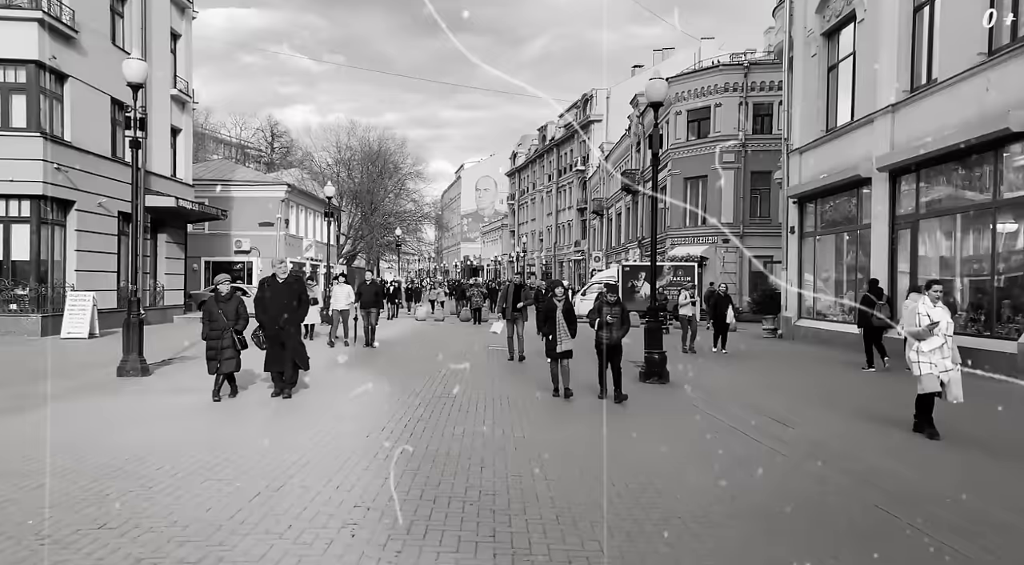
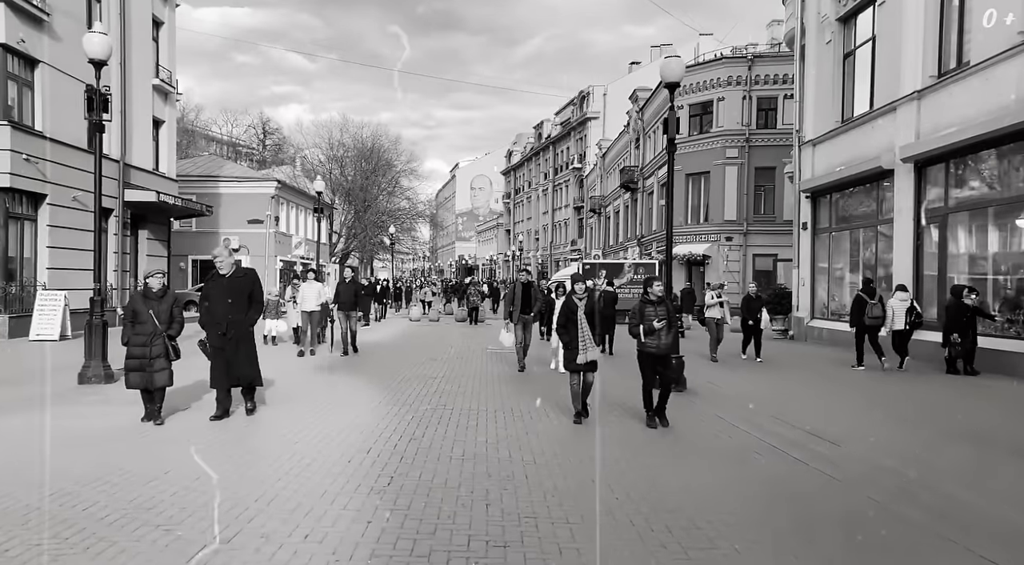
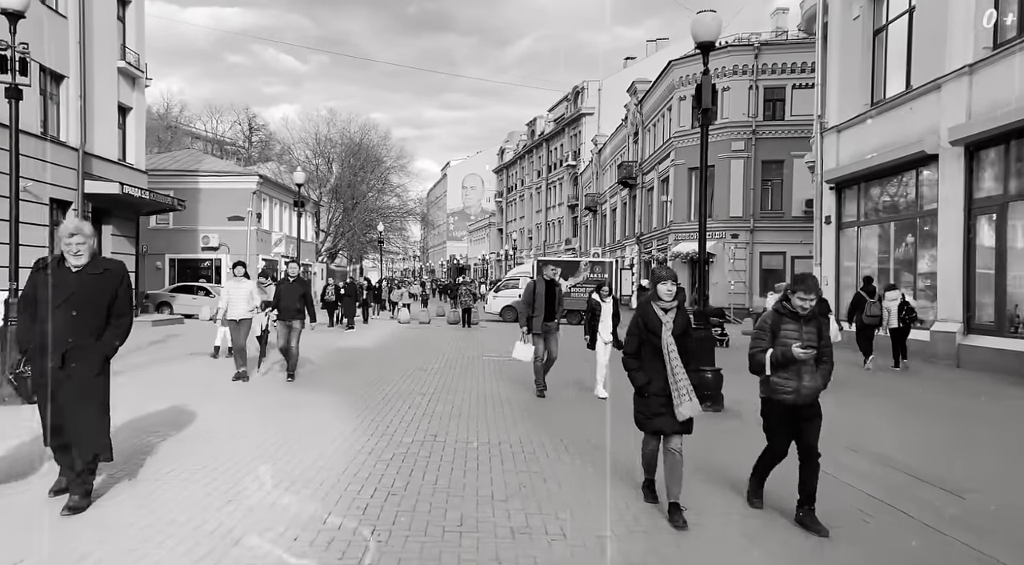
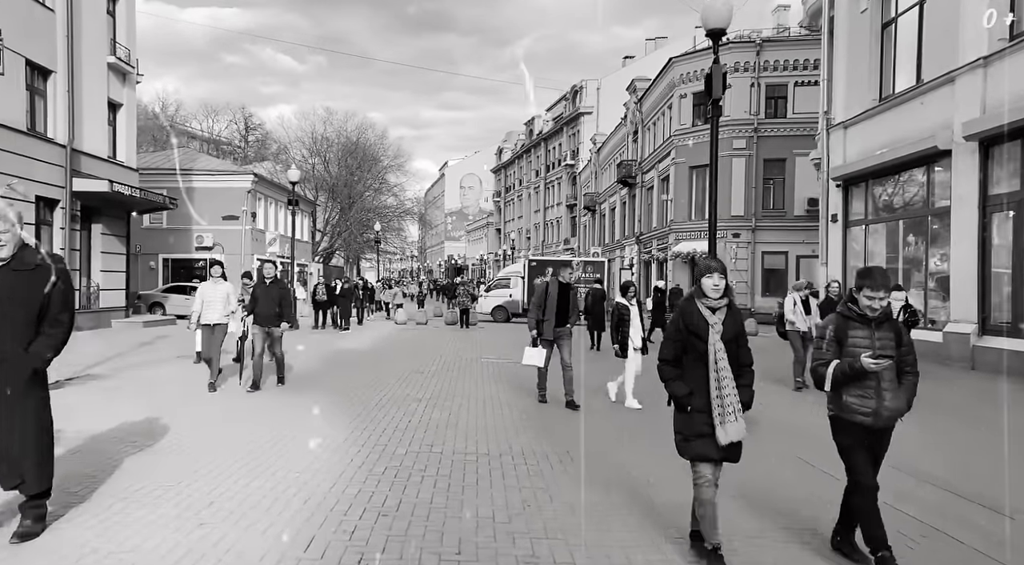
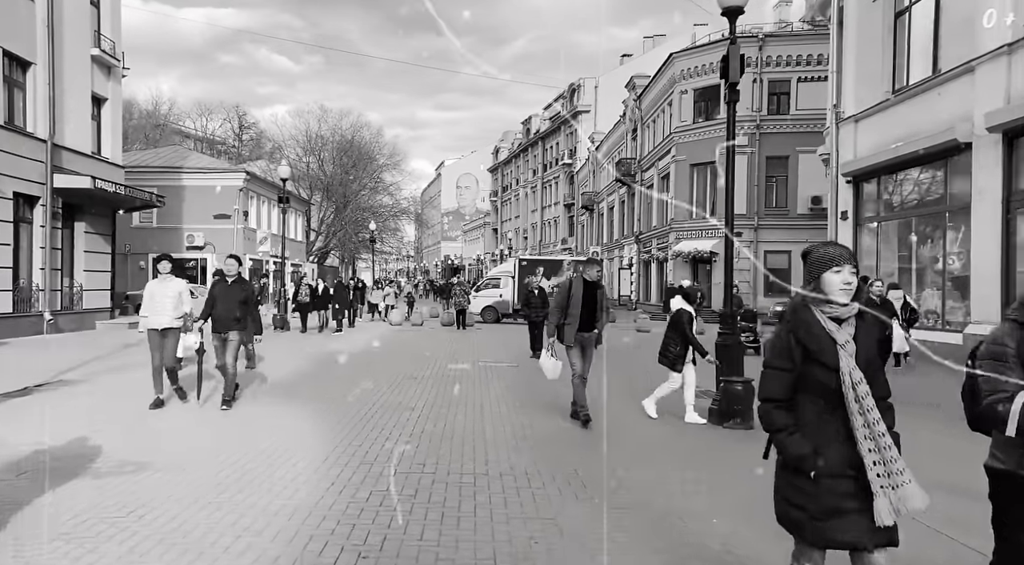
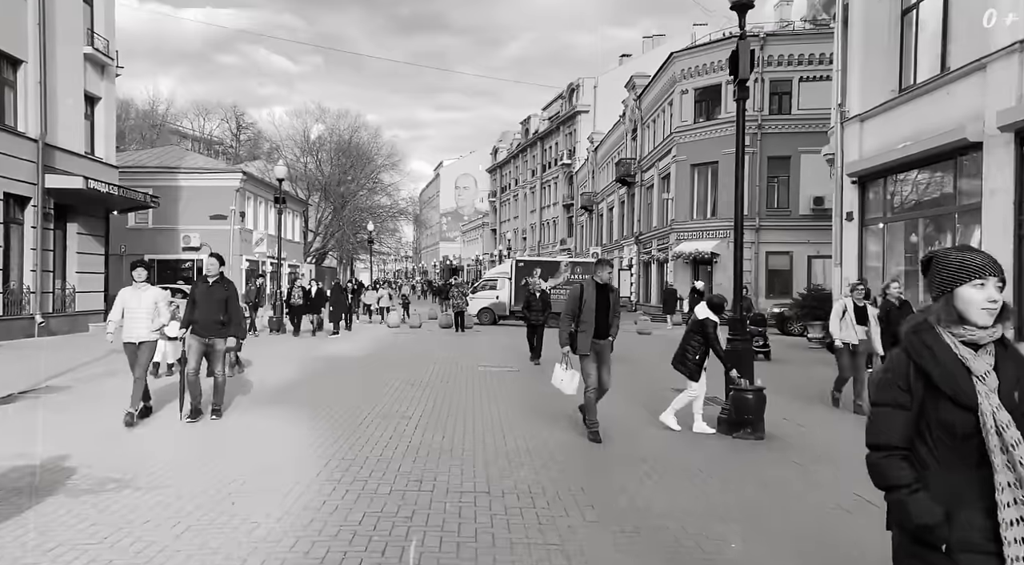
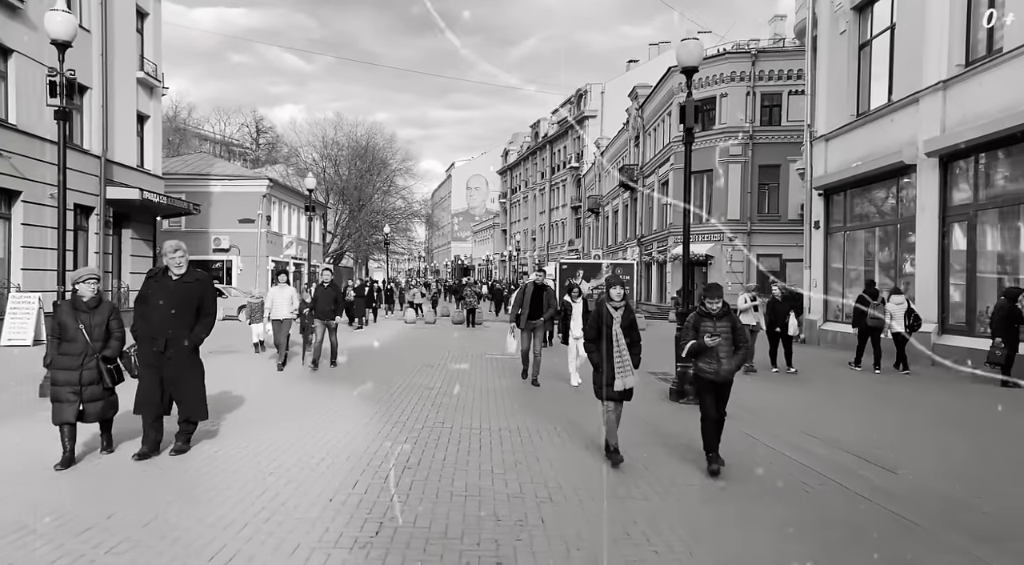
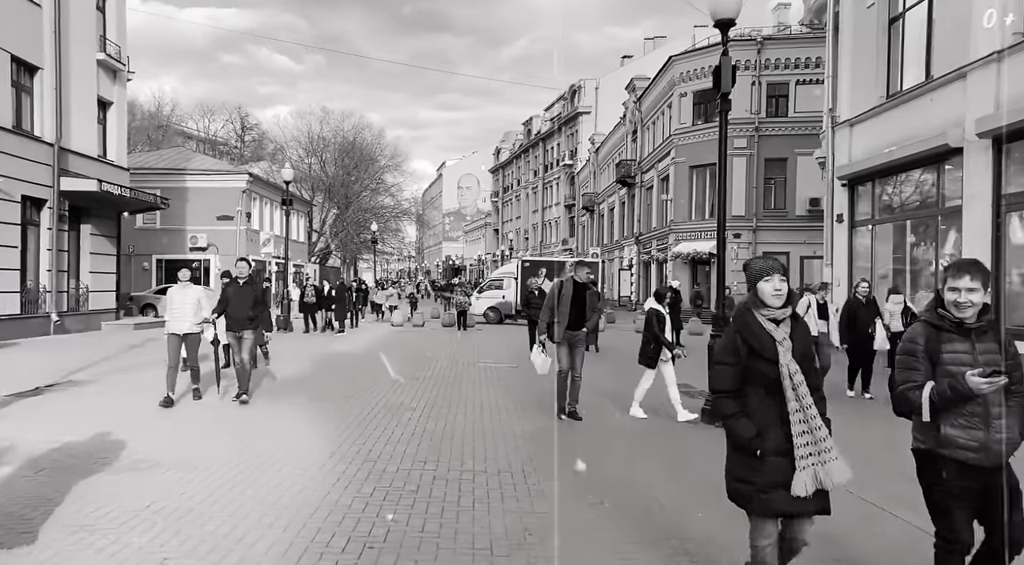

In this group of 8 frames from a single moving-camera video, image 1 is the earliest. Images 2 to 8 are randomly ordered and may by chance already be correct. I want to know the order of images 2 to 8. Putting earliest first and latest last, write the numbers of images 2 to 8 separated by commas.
2, 7, 3, 4, 8, 5, 6
